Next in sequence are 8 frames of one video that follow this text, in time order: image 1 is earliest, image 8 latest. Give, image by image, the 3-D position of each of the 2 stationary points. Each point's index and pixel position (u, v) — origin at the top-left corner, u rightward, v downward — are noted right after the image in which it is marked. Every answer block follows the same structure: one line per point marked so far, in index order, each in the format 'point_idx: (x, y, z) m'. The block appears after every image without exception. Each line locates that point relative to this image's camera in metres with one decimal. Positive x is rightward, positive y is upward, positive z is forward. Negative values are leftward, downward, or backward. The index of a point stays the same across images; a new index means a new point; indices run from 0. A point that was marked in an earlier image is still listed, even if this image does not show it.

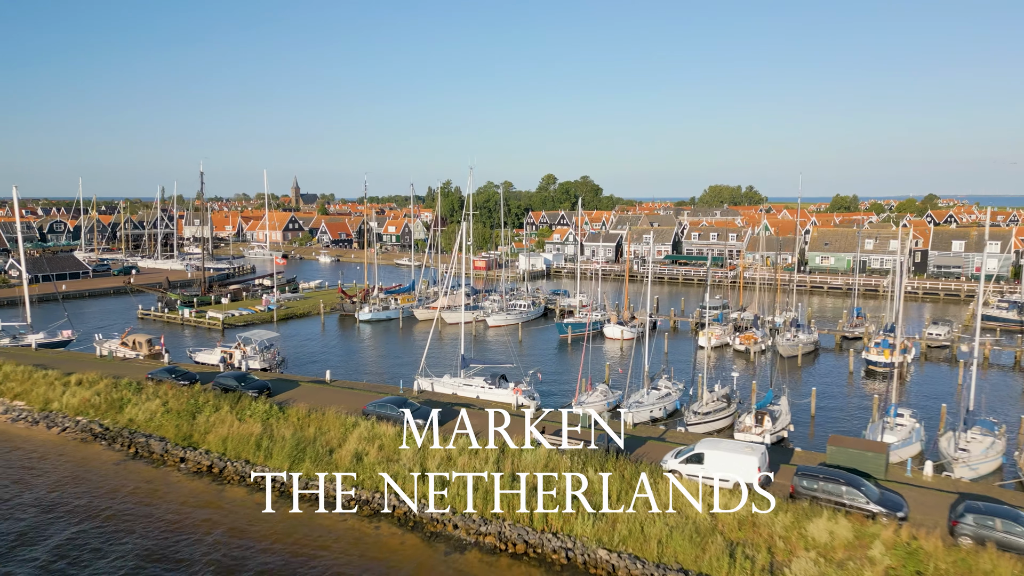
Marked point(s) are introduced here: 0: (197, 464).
0: (-6.3, -3.6, +13.0) m
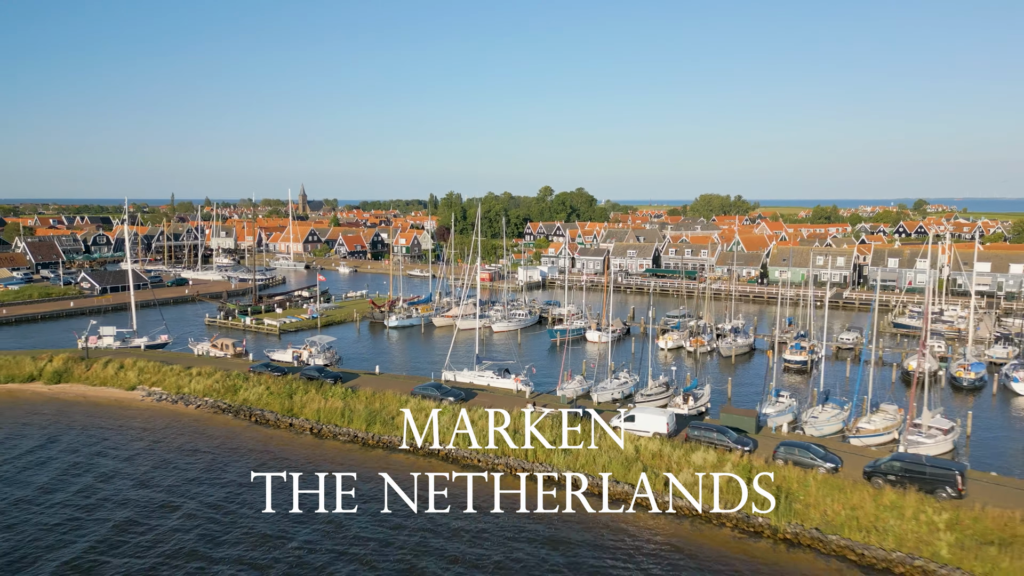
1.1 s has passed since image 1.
0: (-6.3, -4.2, +19.2) m
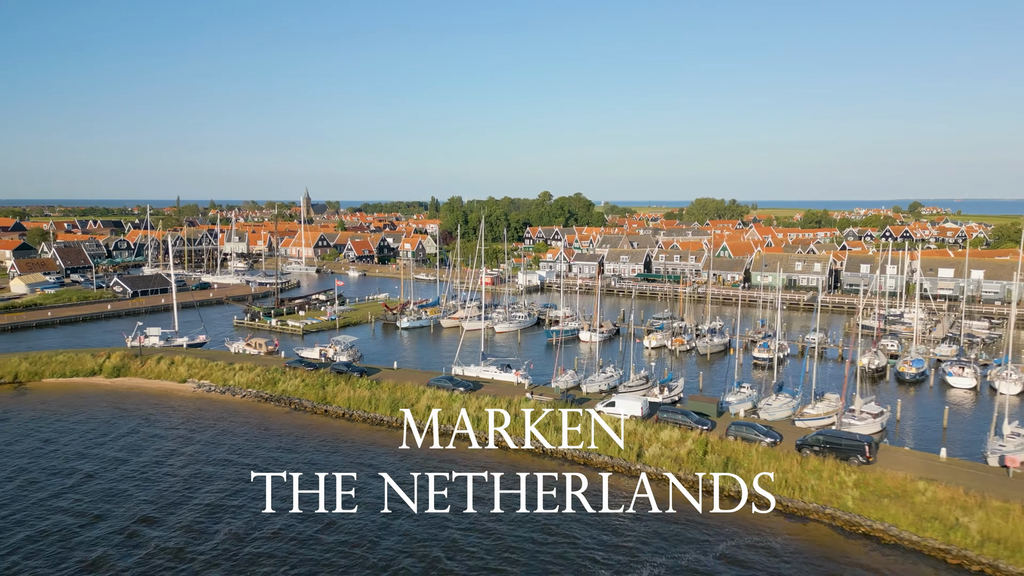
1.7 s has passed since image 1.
0: (-6.3, -4.4, +22.6) m
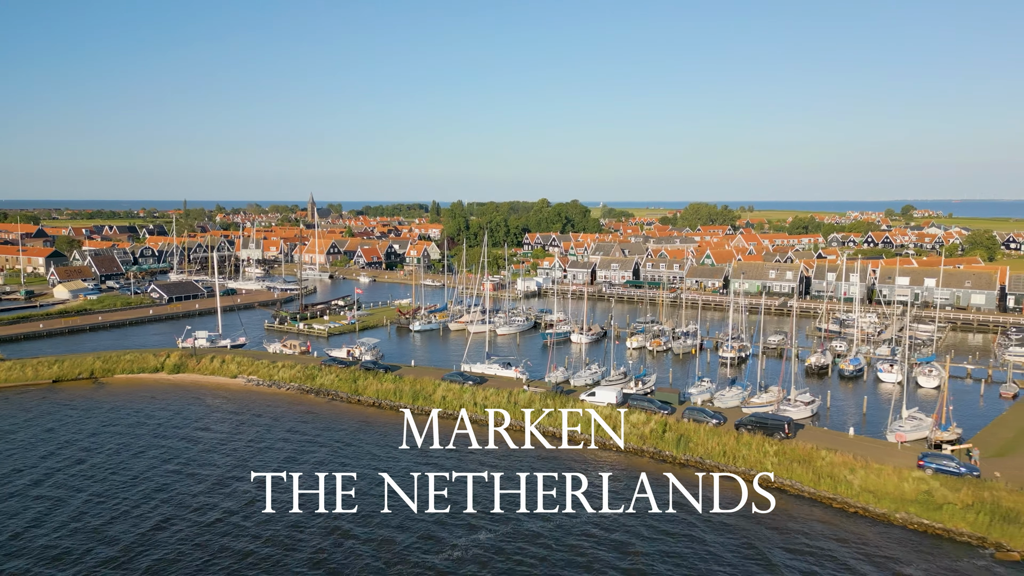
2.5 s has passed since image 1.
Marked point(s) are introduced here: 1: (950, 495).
0: (-6.3, -4.9, +27.4) m
1: (+12.2, -5.8, +17.3) m
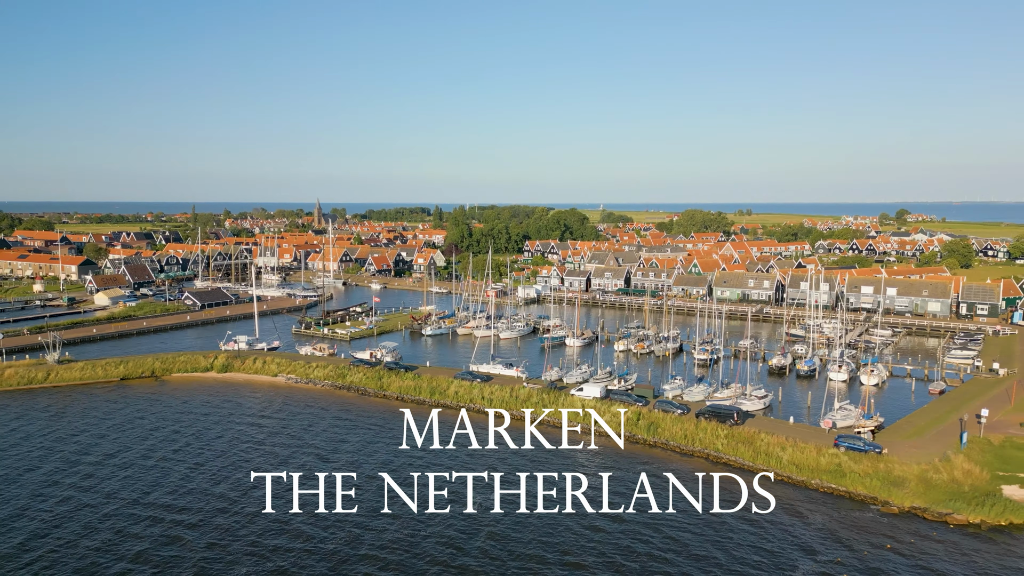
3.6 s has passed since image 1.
0: (-6.2, -5.6, +32.4) m
1: (+12.3, -6.4, +22.4) m
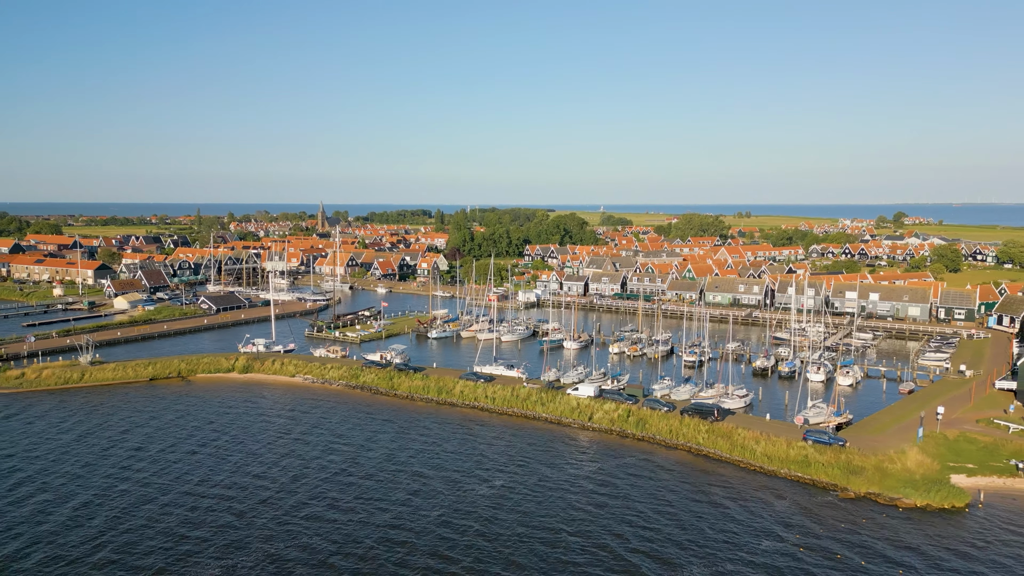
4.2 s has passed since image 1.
0: (-6.1, -6.0, +35.1) m
1: (+12.3, -6.8, +25.0) m
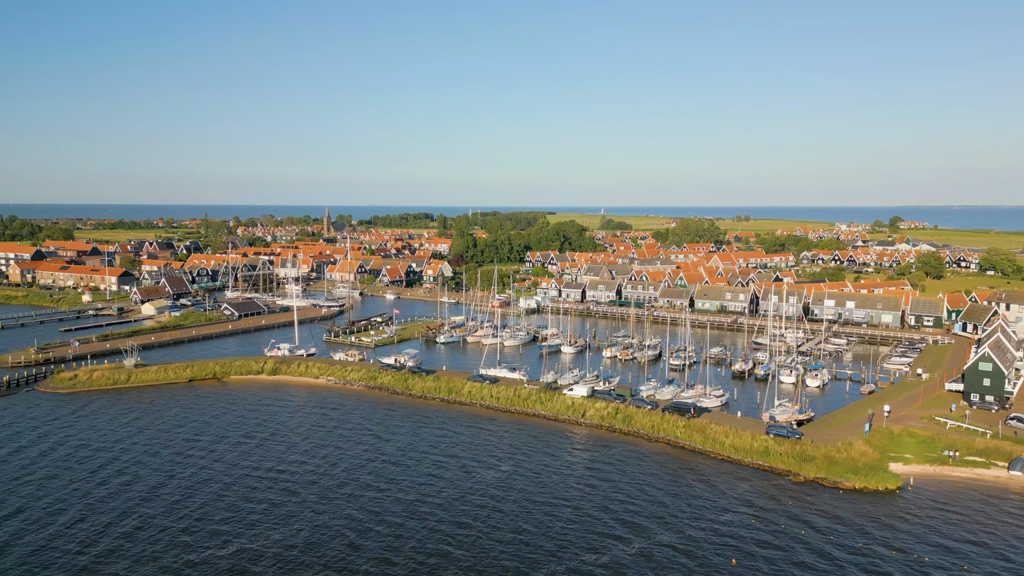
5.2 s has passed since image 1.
0: (-6.0, -6.7, +39.3) m
1: (+12.4, -7.5, +29.2) m
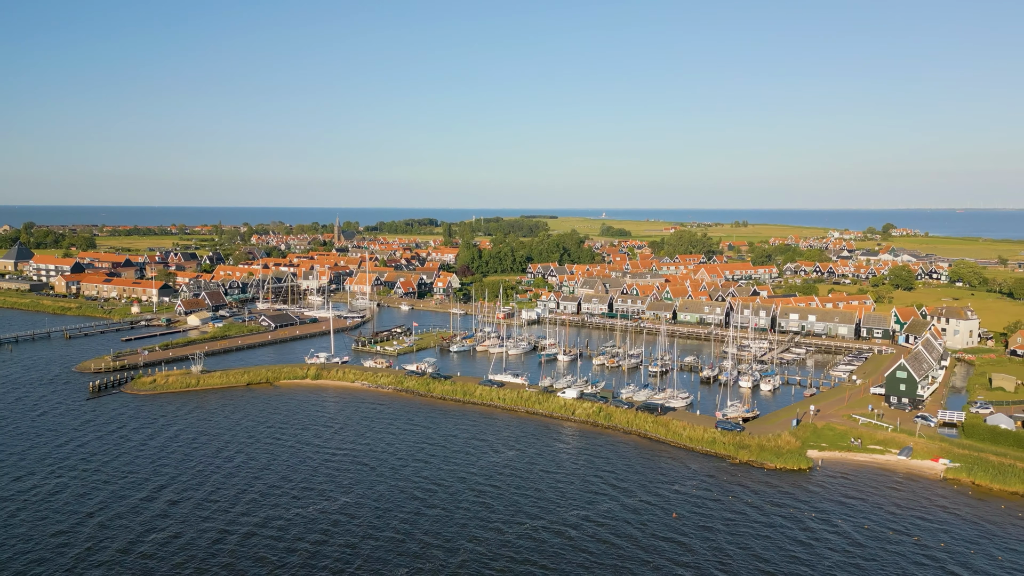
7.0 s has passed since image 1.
0: (-5.7, -8.3, +47.8) m
1: (+12.7, -9.1, +37.7) m
